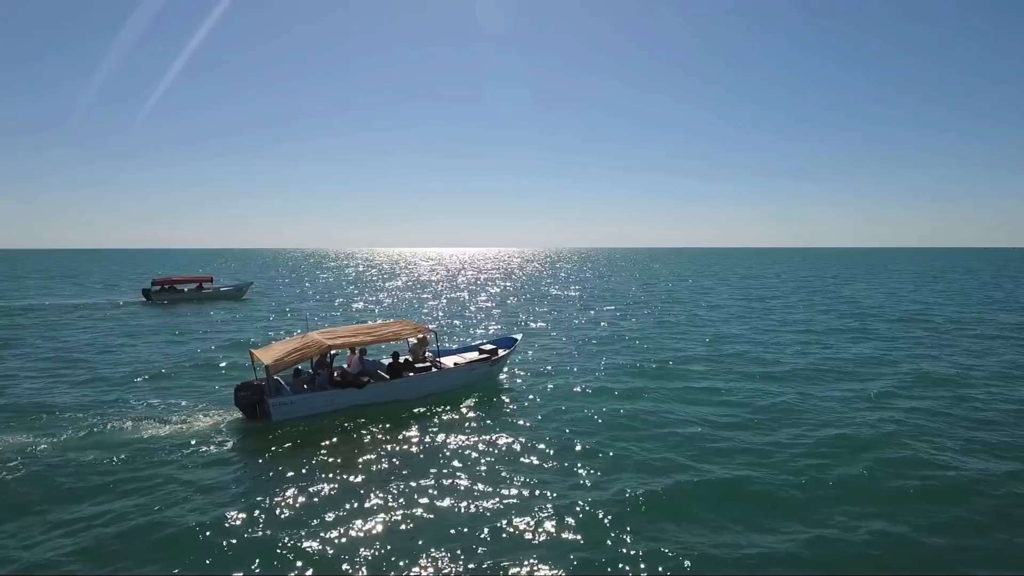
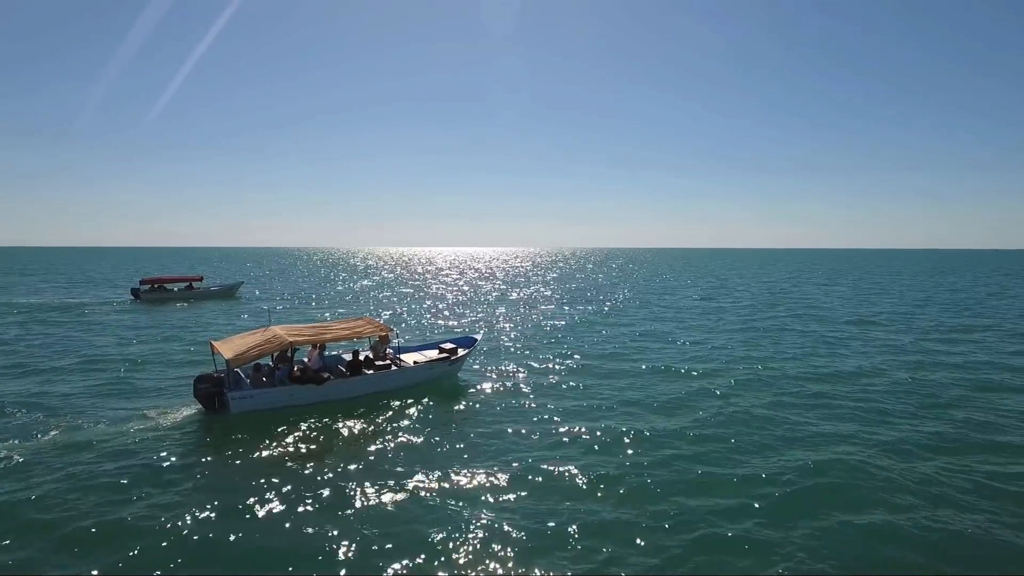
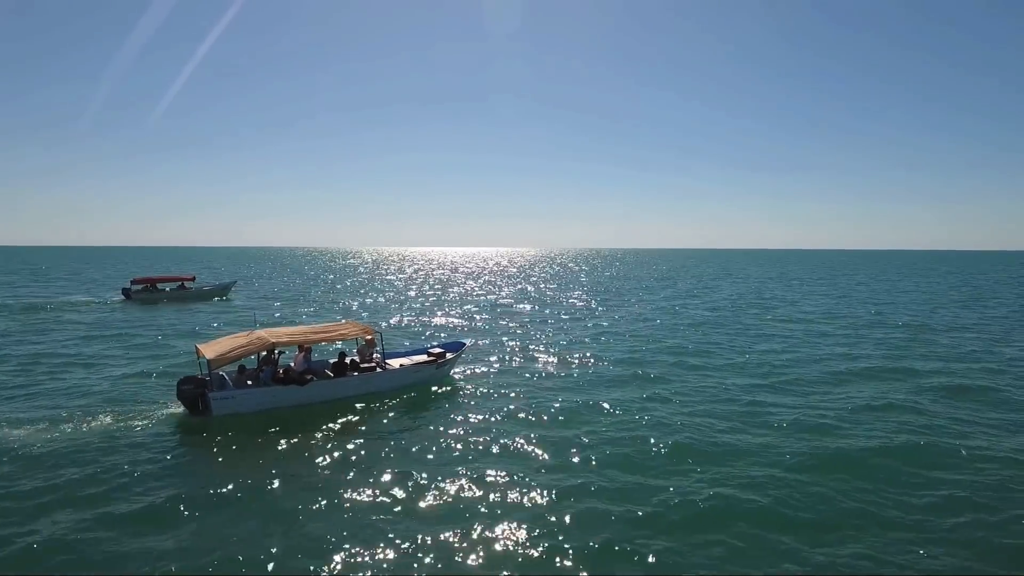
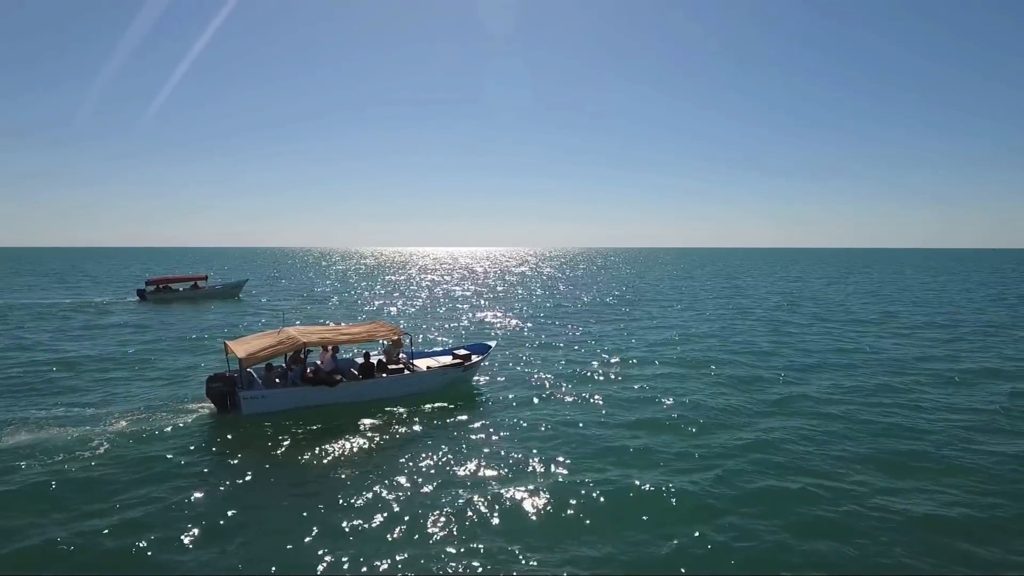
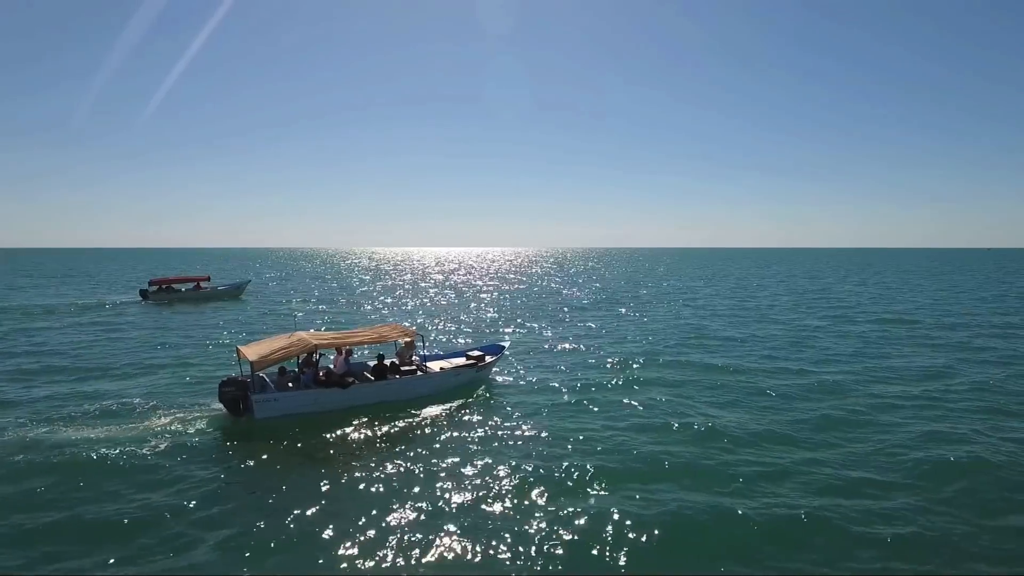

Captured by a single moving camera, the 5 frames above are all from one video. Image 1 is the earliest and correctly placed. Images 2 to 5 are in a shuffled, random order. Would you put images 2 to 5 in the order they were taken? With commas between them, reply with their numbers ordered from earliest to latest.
5, 4, 2, 3
